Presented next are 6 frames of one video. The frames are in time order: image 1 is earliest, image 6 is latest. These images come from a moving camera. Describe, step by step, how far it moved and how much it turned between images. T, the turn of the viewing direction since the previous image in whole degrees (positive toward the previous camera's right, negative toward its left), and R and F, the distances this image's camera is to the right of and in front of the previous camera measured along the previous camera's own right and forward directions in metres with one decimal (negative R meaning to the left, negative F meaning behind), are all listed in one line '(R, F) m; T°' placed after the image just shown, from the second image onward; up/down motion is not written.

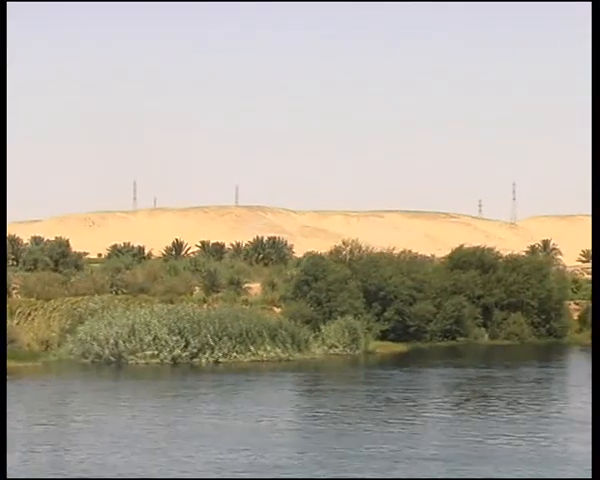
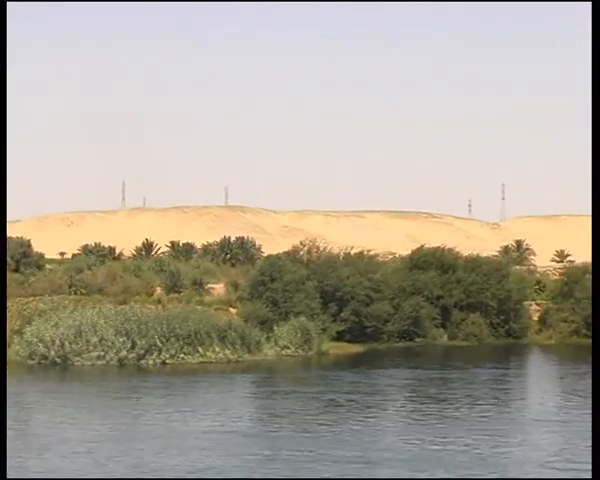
(+0.6, +0.2) m; +1°
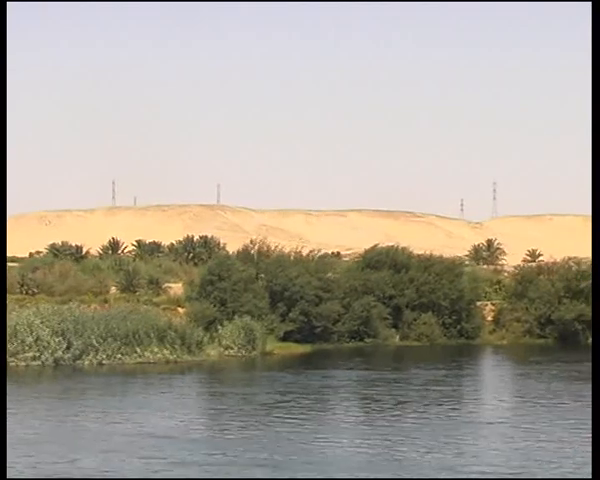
(+0.7, +0.2) m; 0°
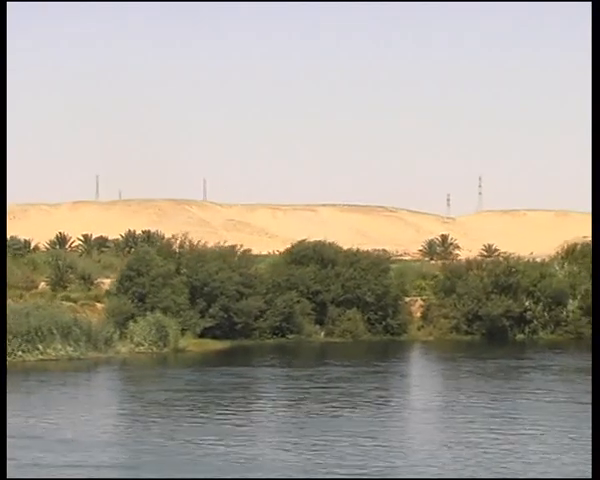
(+1.1, +0.4) m; +1°
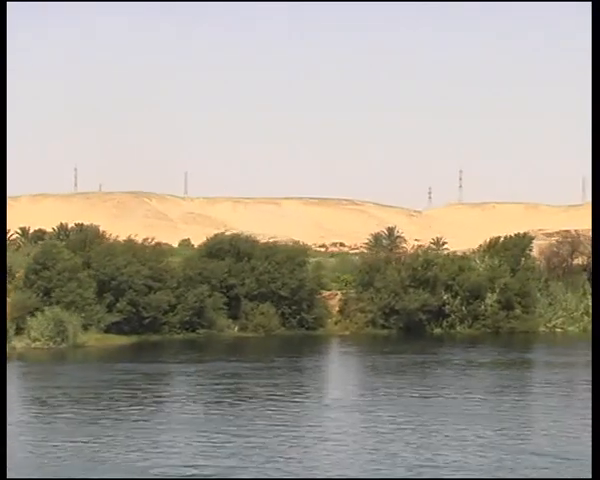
(+1.2, +0.4) m; +1°
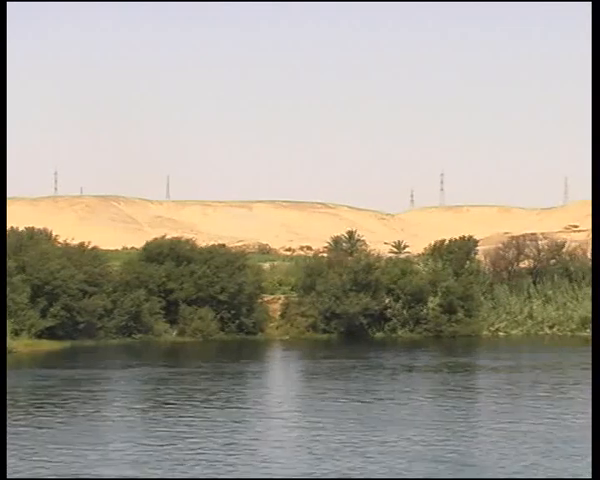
(+0.7, +0.2) m; +1°
